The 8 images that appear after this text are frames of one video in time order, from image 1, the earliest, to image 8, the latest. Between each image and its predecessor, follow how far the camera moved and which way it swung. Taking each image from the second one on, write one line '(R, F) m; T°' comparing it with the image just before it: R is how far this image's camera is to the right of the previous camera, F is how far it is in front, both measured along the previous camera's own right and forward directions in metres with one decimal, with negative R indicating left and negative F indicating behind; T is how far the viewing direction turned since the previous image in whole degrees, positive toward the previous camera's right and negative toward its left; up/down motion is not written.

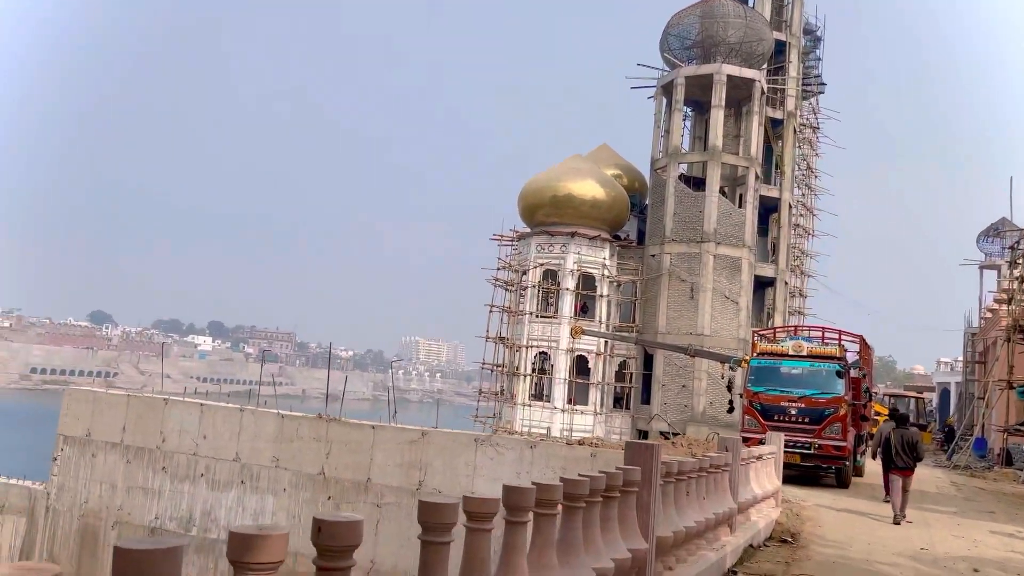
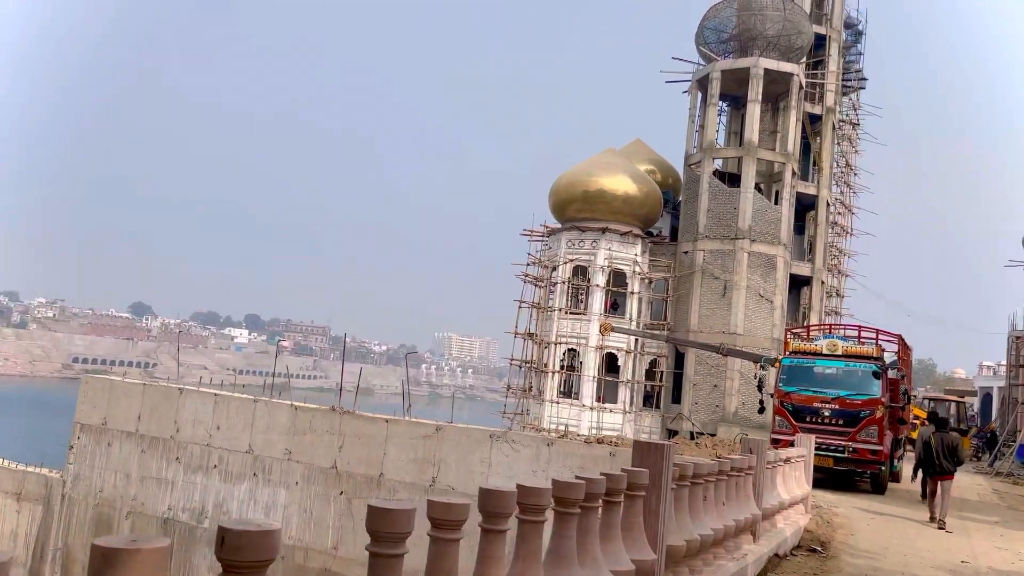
(+0.2, +0.3) m; -2°
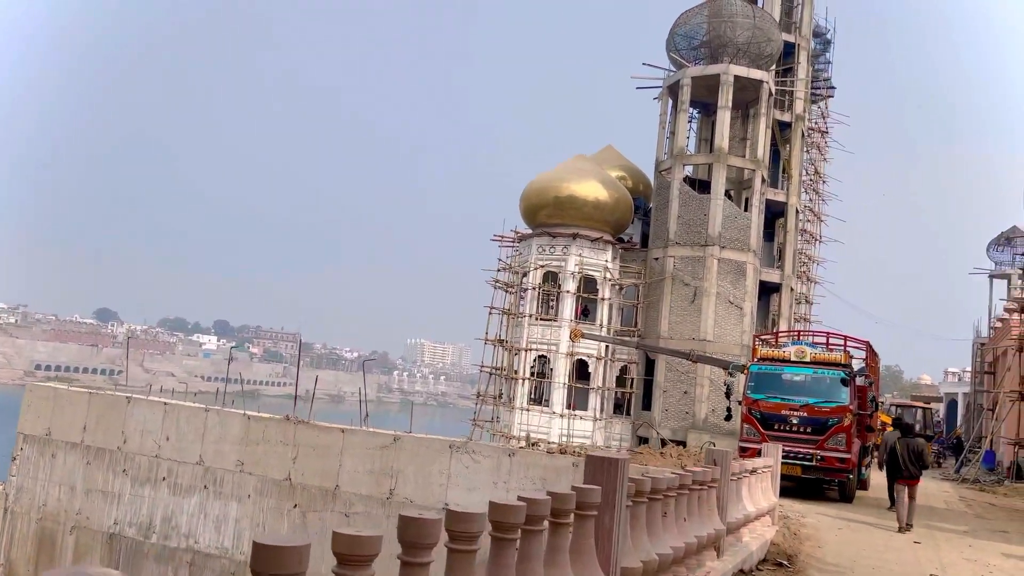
(+0.1, +0.3) m; +2°
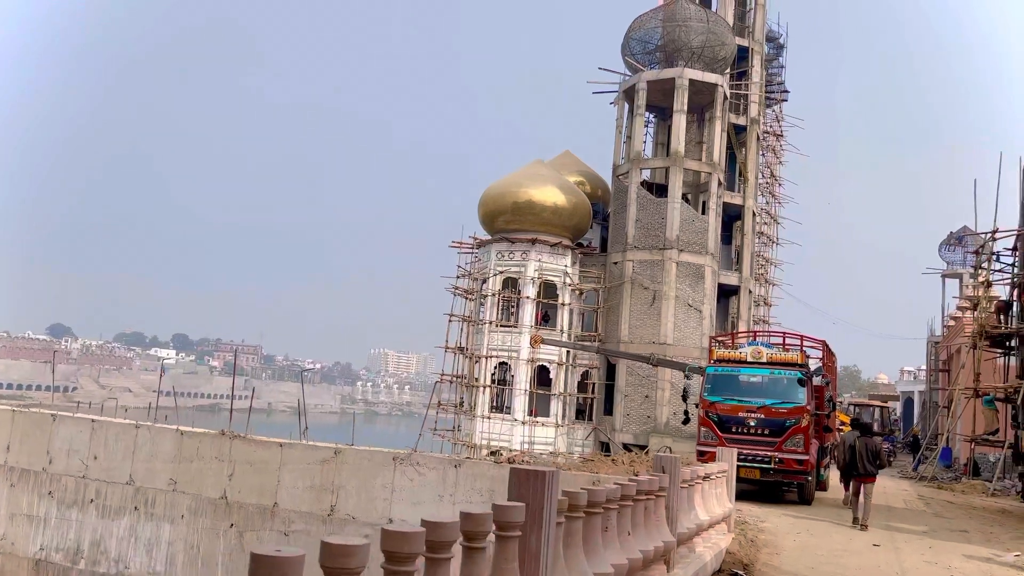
(+0.2, +0.3) m; +3°
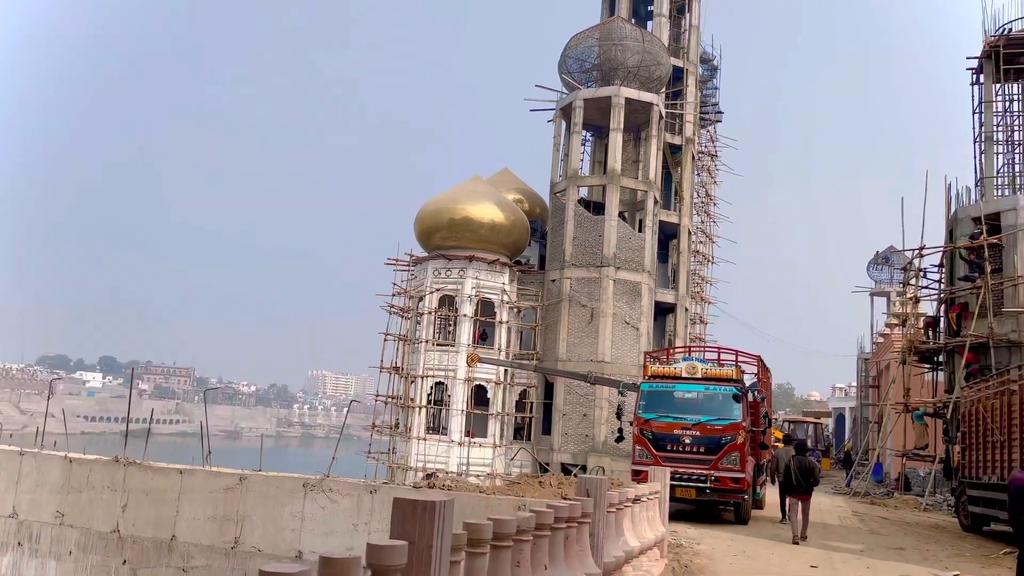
(+0.2, +0.4) m; +4°
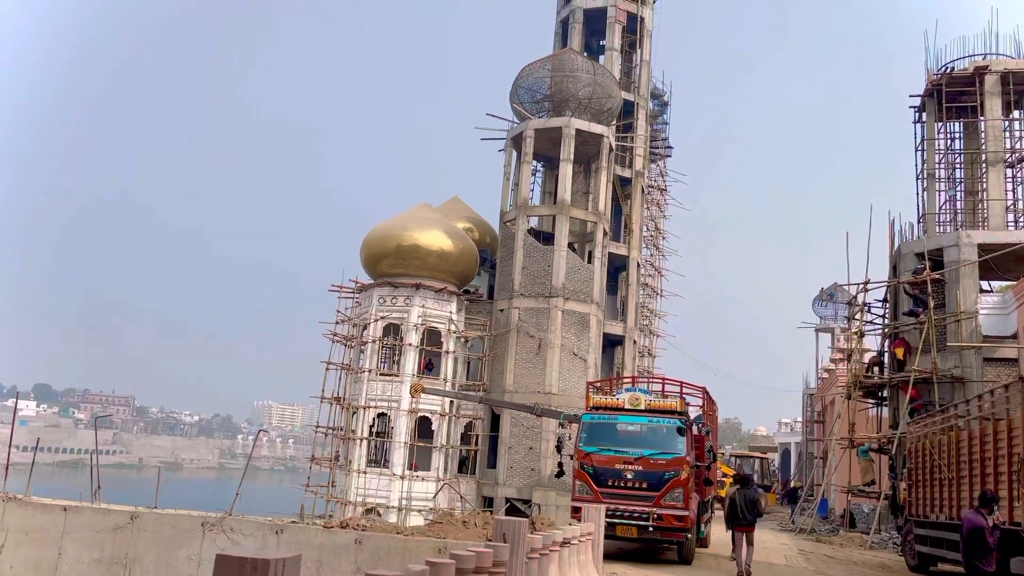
(+0.2, +0.5) m; +3°
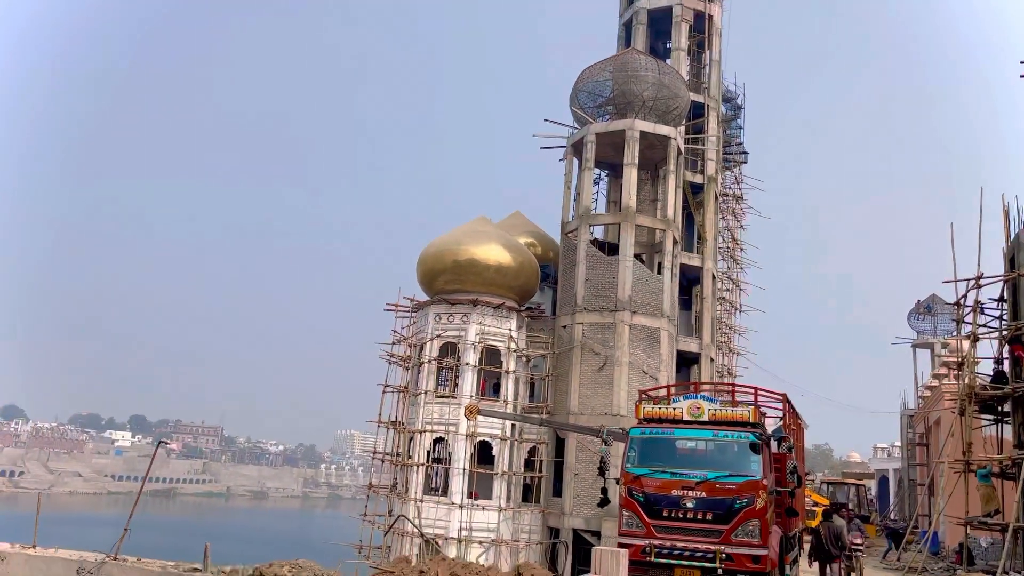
(+0.5, +1.9) m; -5°
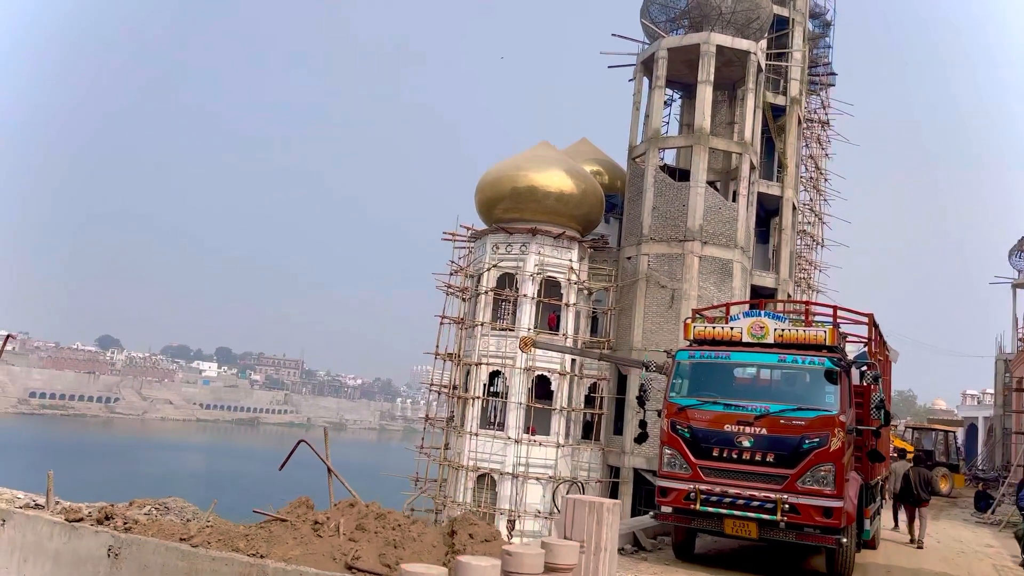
(+0.4, +1.4) m; -5°
